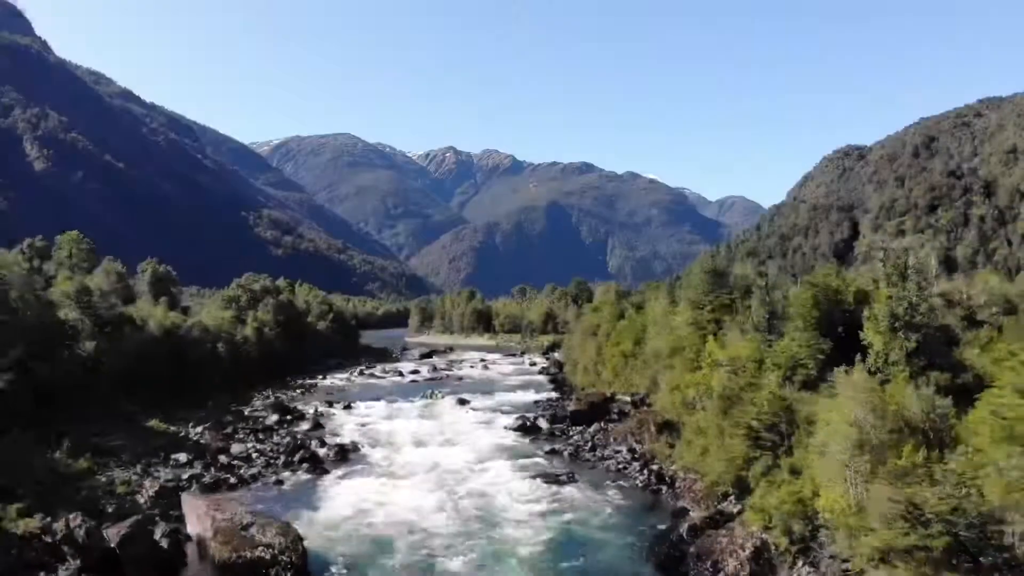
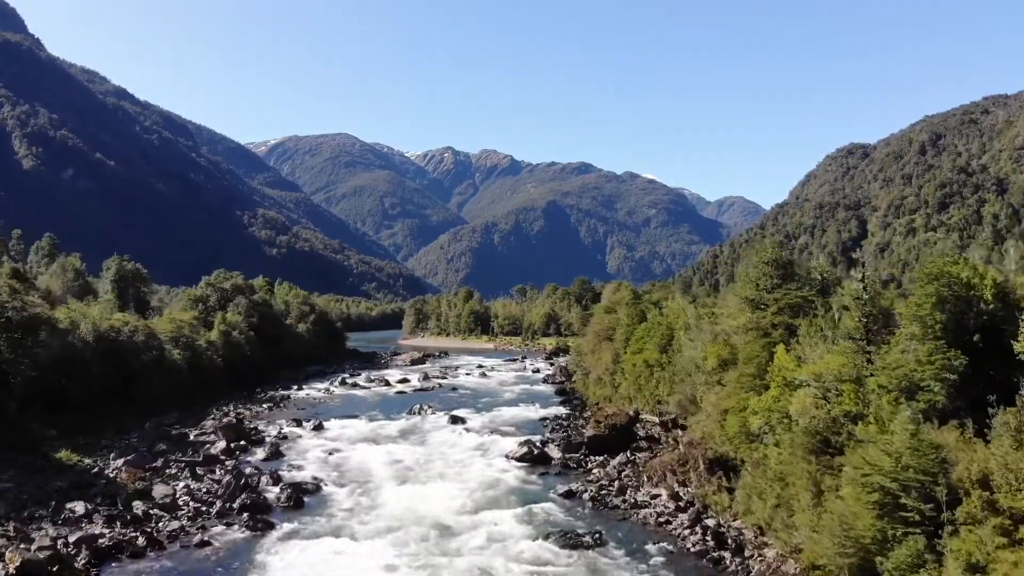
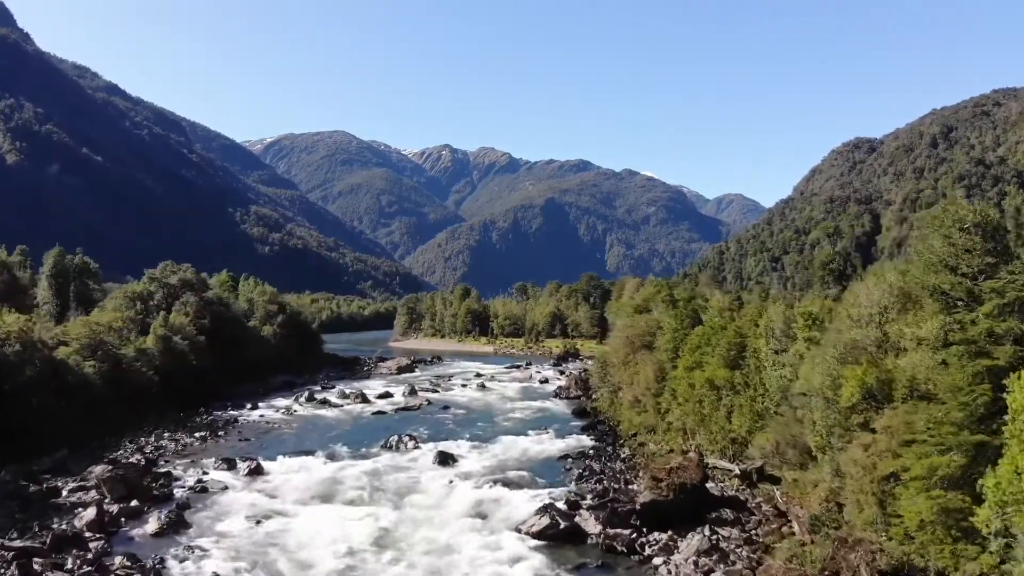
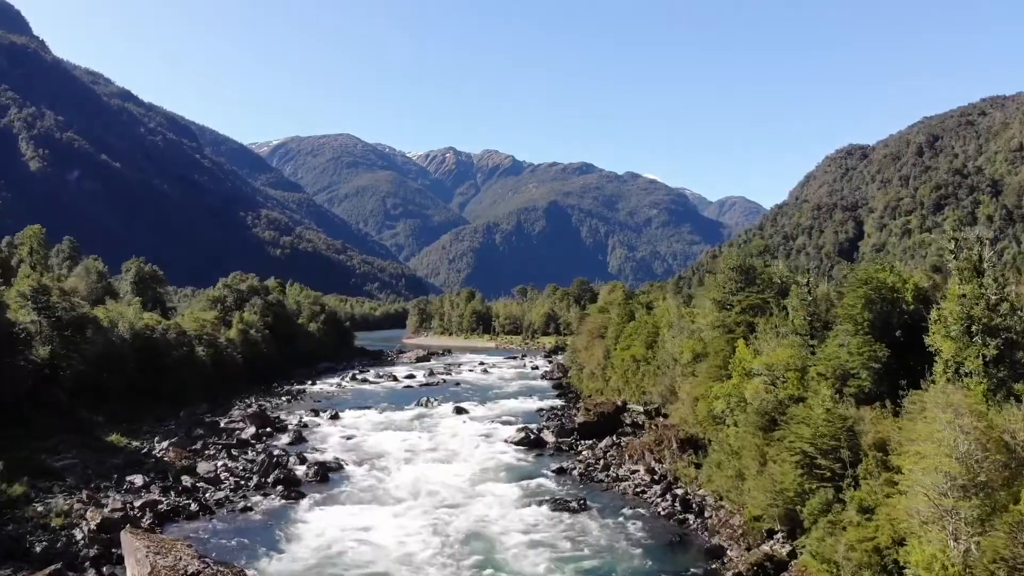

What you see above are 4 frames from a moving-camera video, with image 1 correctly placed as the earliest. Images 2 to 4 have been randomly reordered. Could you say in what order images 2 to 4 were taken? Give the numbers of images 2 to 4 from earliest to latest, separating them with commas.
4, 2, 3
